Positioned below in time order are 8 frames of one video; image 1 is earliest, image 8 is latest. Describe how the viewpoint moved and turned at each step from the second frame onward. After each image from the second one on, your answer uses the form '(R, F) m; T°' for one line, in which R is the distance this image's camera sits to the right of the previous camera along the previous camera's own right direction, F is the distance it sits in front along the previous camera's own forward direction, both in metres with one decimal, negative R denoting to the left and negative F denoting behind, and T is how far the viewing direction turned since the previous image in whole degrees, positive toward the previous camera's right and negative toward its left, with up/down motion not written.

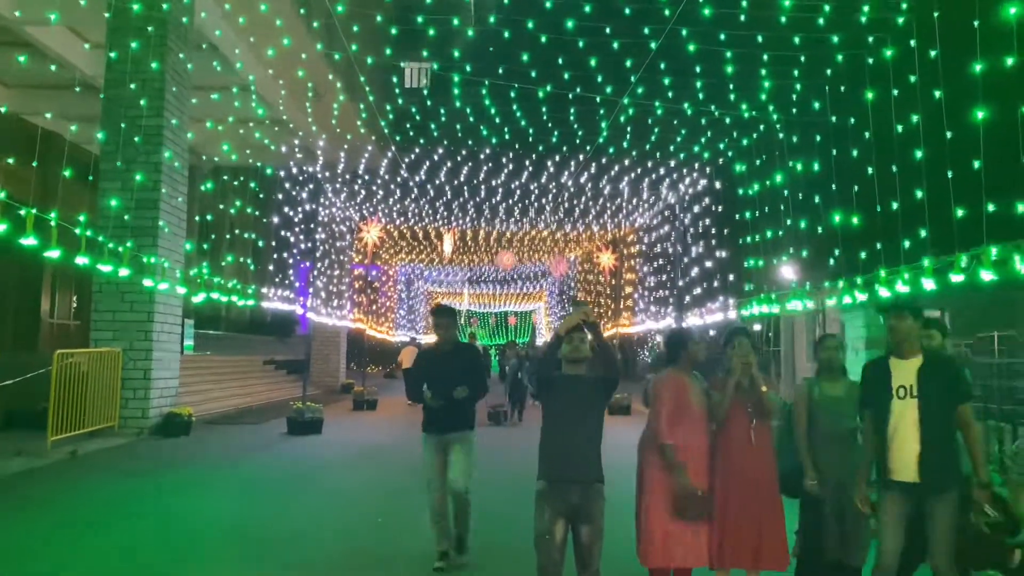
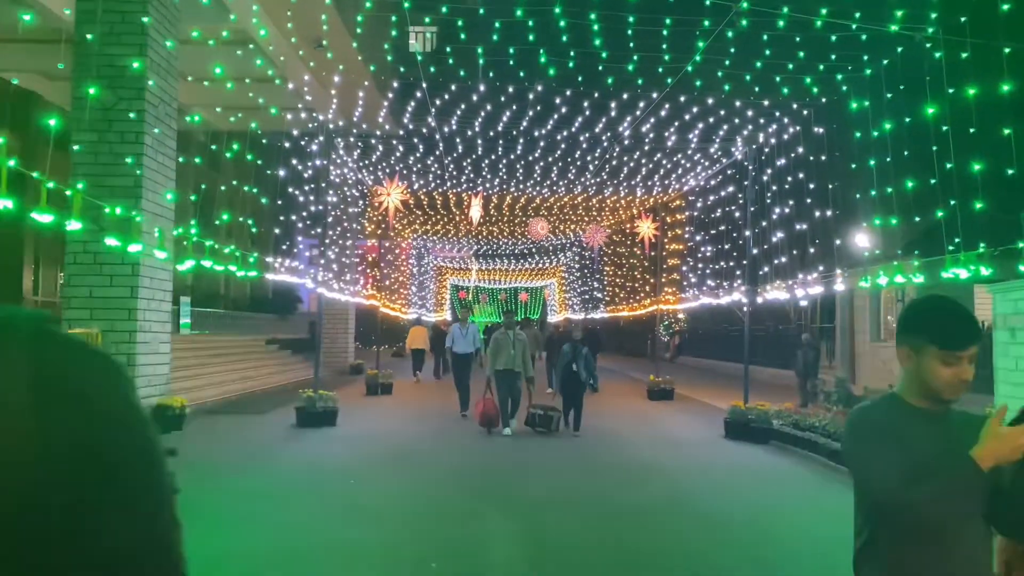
(-0.8, +2.6) m; 0°
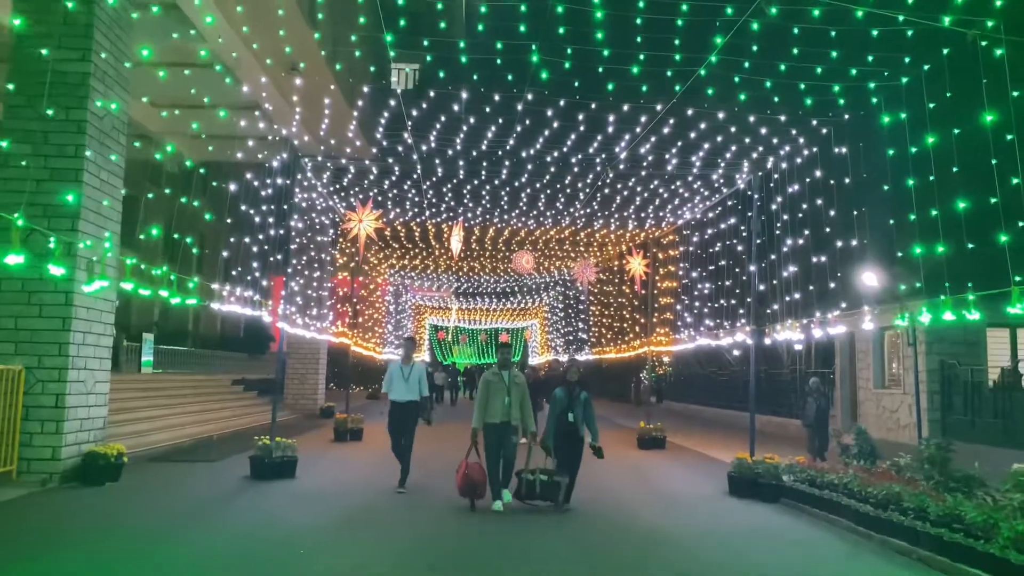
(0.0, +1.5) m; +1°
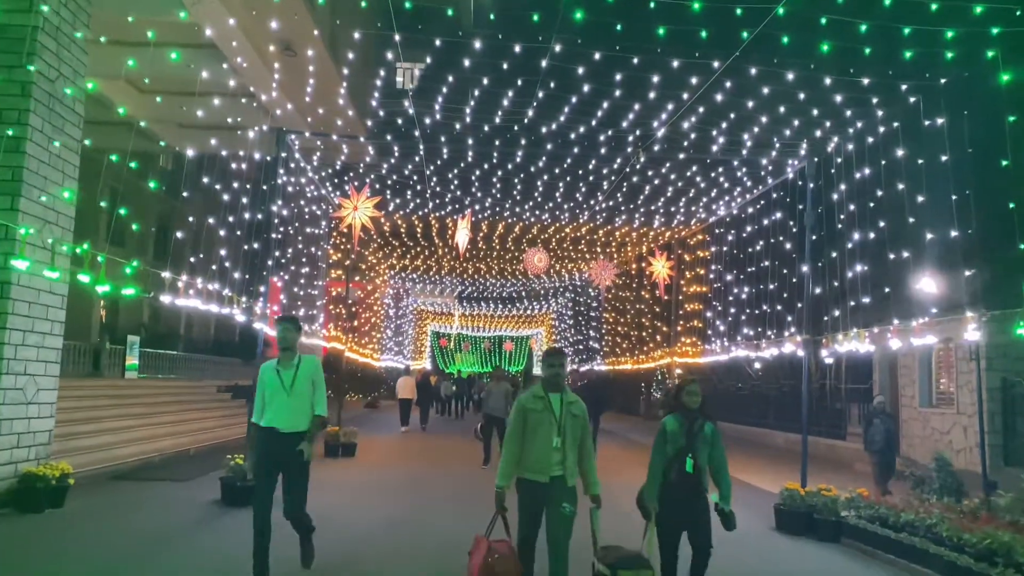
(-0.2, +2.0) m; 0°
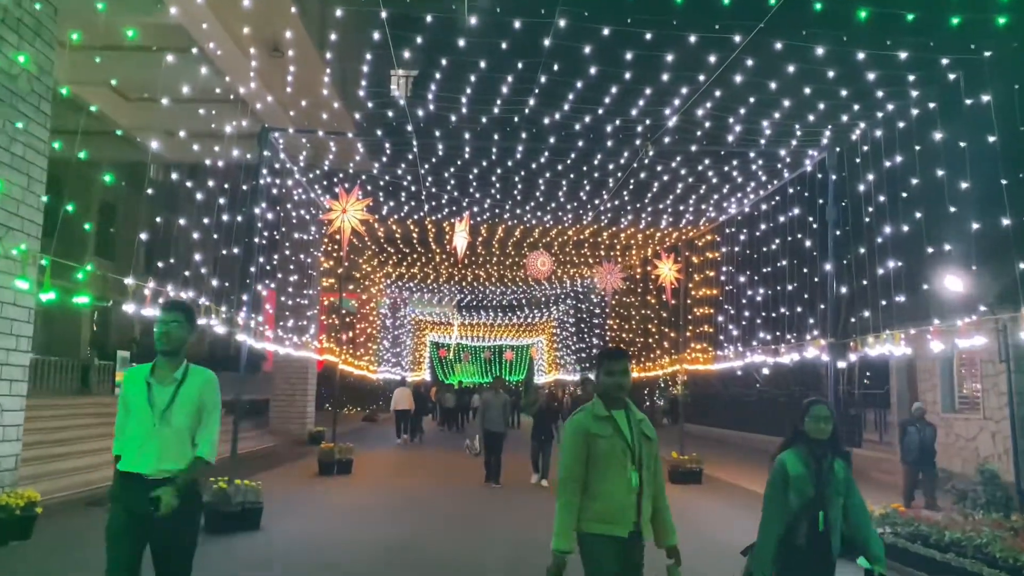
(-0.1, +0.9) m; 0°
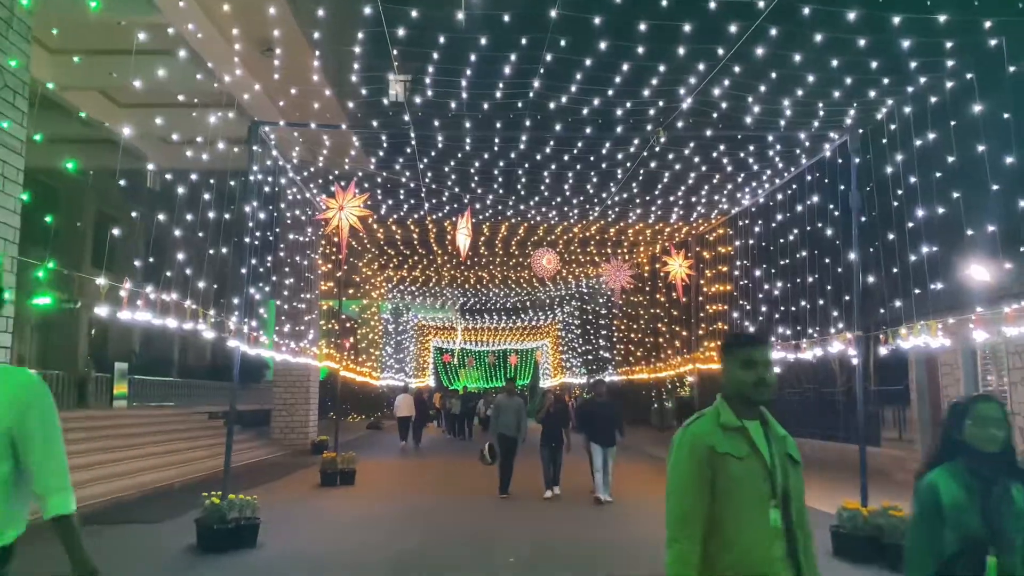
(-0.1, +0.7) m; 0°
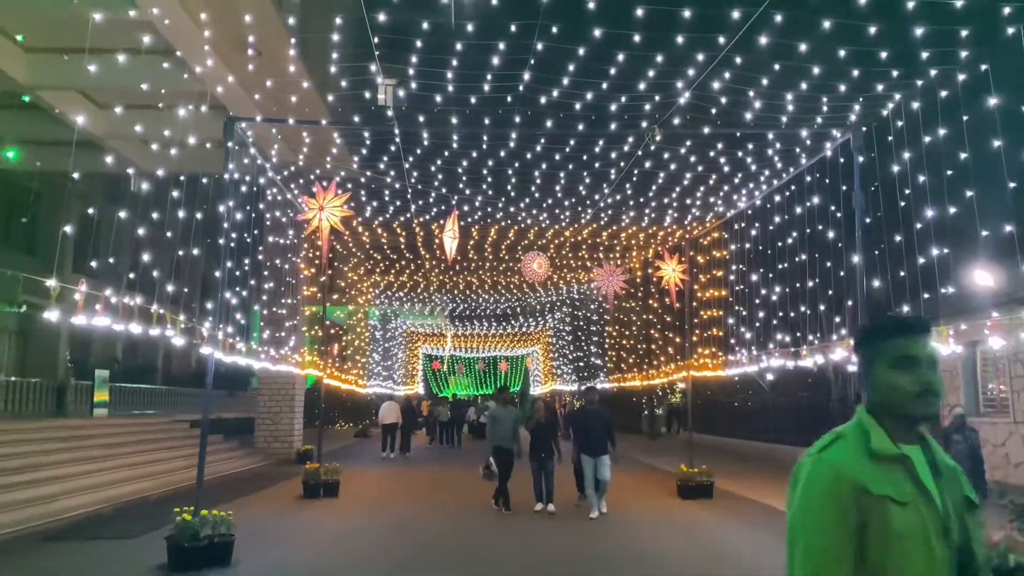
(0.0, +0.5) m; +1°
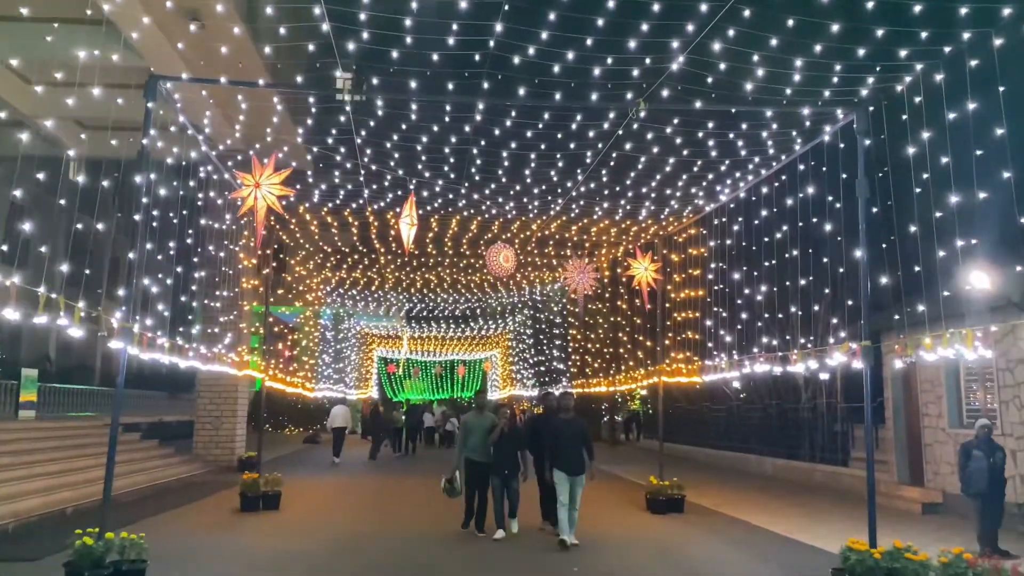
(-0.1, +1.3) m; +3°
